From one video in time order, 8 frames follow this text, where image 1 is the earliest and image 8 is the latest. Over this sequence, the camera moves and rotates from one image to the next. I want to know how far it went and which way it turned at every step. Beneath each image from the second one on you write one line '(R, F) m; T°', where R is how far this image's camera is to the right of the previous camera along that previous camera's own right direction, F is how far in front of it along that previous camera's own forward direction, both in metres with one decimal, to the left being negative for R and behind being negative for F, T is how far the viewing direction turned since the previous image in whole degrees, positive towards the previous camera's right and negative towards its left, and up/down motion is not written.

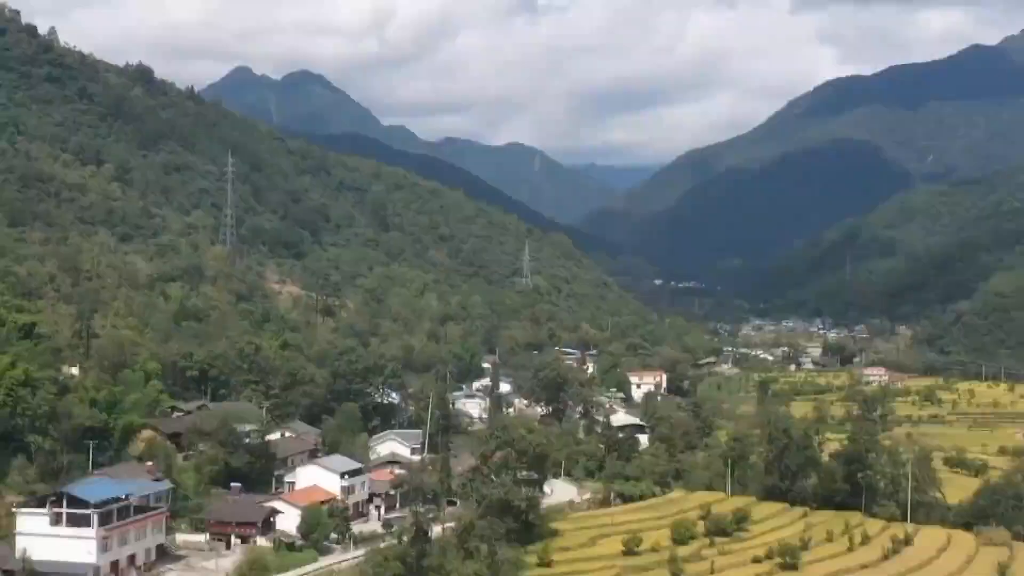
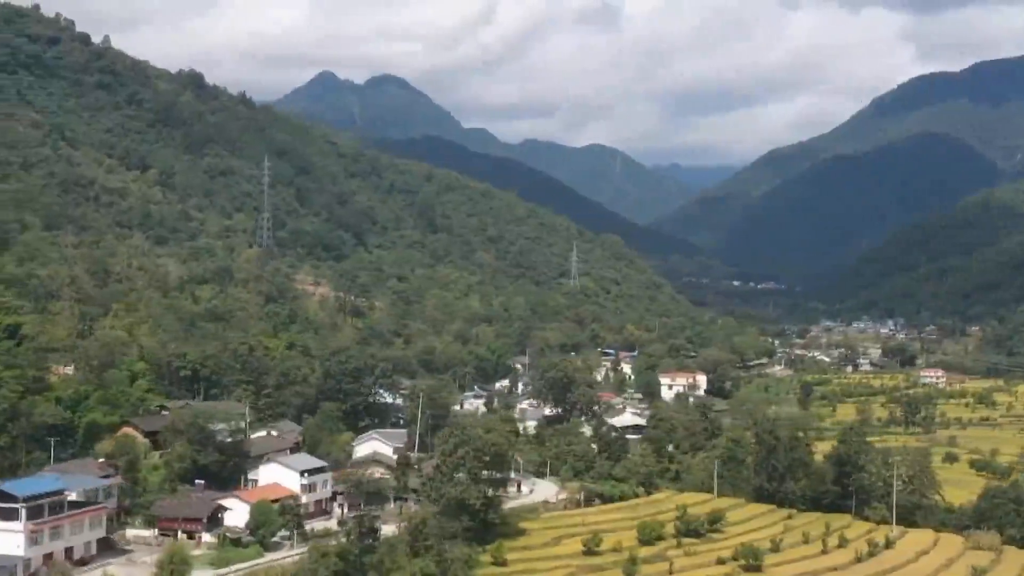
(+3.8, -0.1) m; -4°
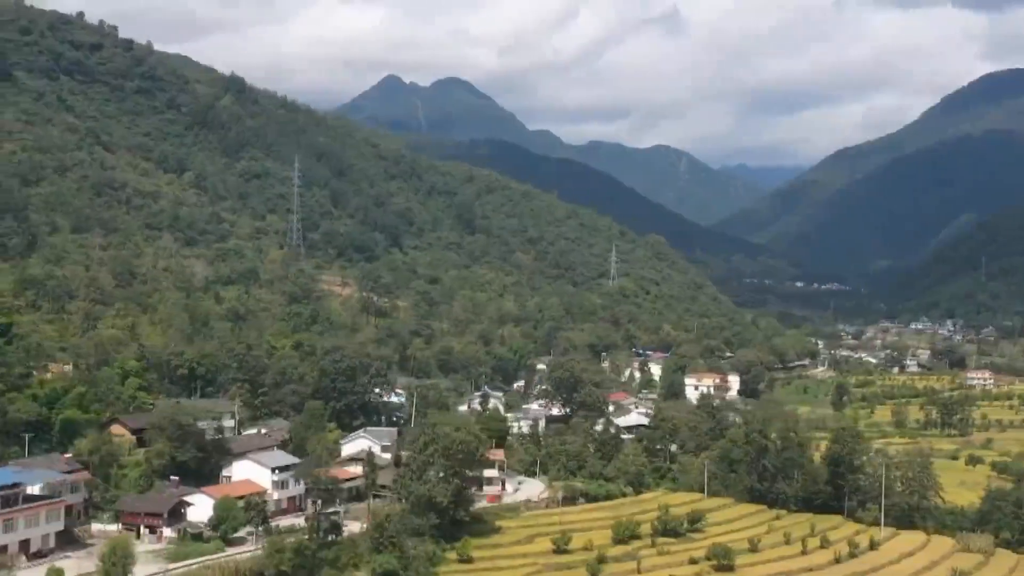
(+3.0, -0.1) m; -3°
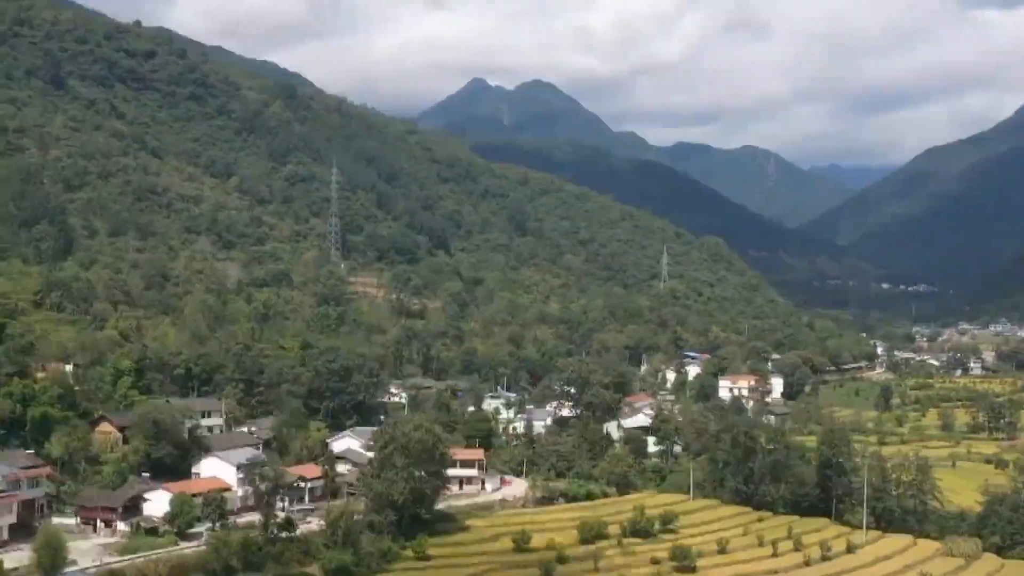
(+3.9, -0.1) m; -4°
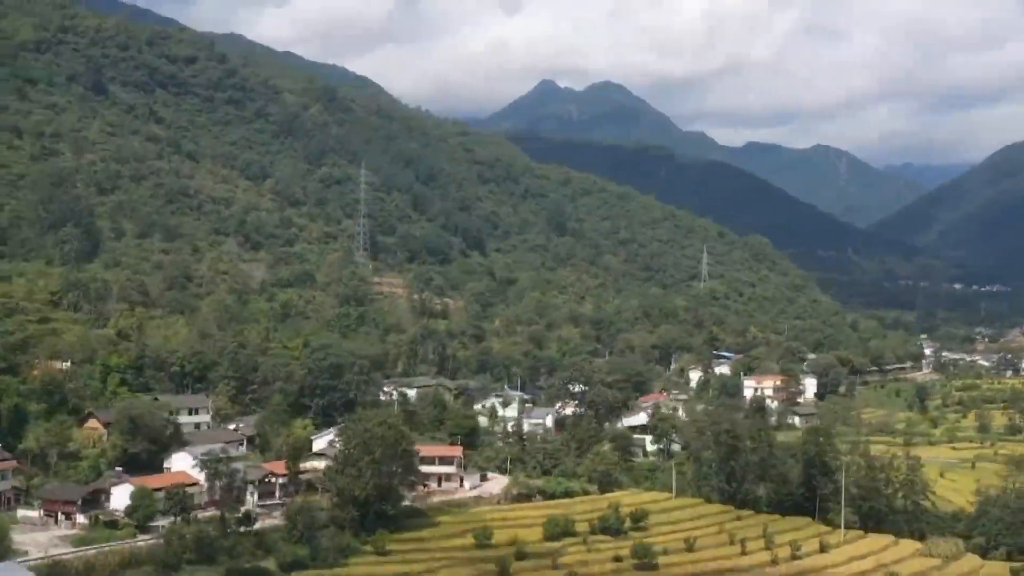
(+3.4, -0.1) m; -3°
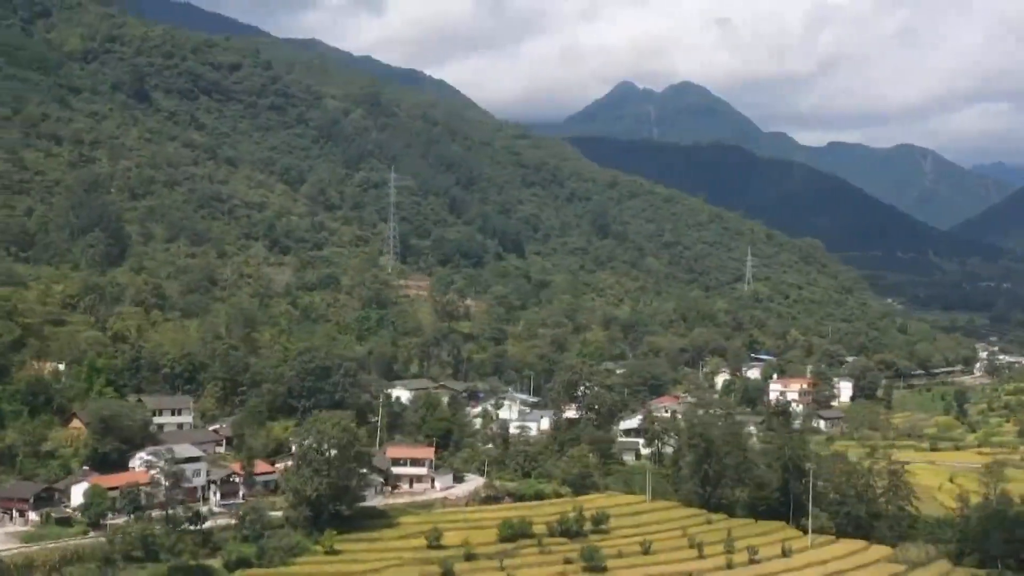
(+4.1, -0.1) m; -4°
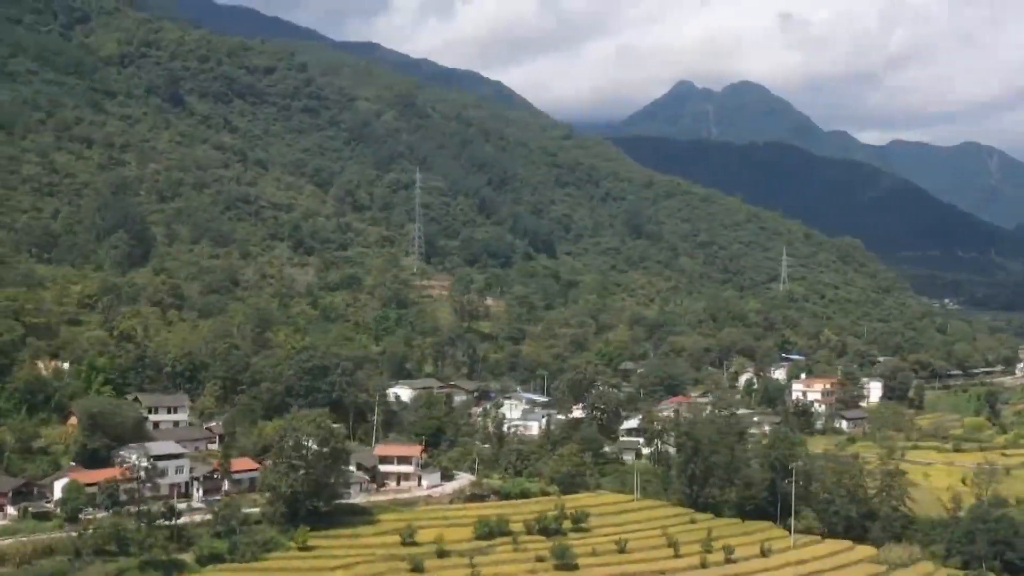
(+2.7, -0.1) m; -3°
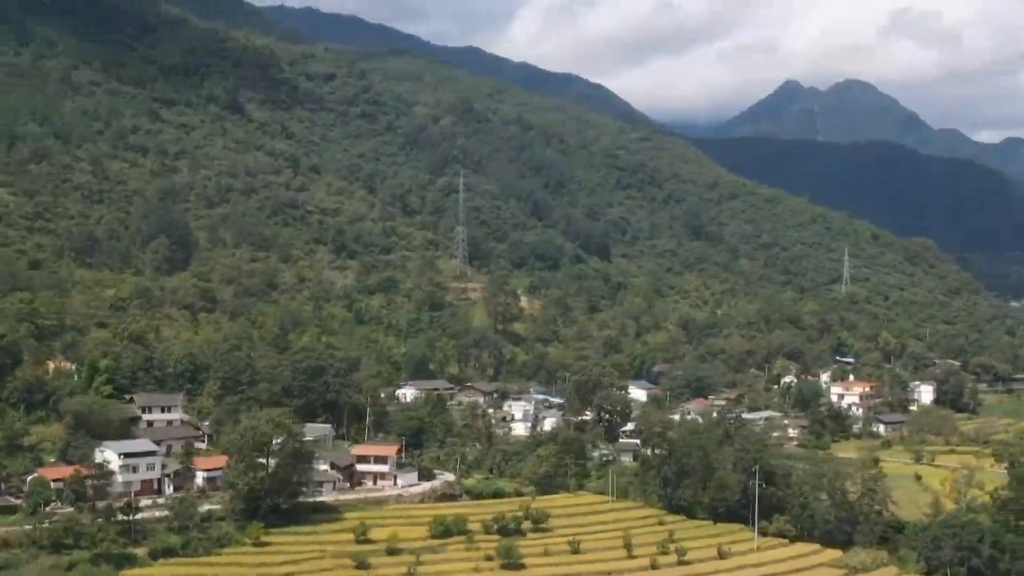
(+4.9, -0.2) m; -5°
